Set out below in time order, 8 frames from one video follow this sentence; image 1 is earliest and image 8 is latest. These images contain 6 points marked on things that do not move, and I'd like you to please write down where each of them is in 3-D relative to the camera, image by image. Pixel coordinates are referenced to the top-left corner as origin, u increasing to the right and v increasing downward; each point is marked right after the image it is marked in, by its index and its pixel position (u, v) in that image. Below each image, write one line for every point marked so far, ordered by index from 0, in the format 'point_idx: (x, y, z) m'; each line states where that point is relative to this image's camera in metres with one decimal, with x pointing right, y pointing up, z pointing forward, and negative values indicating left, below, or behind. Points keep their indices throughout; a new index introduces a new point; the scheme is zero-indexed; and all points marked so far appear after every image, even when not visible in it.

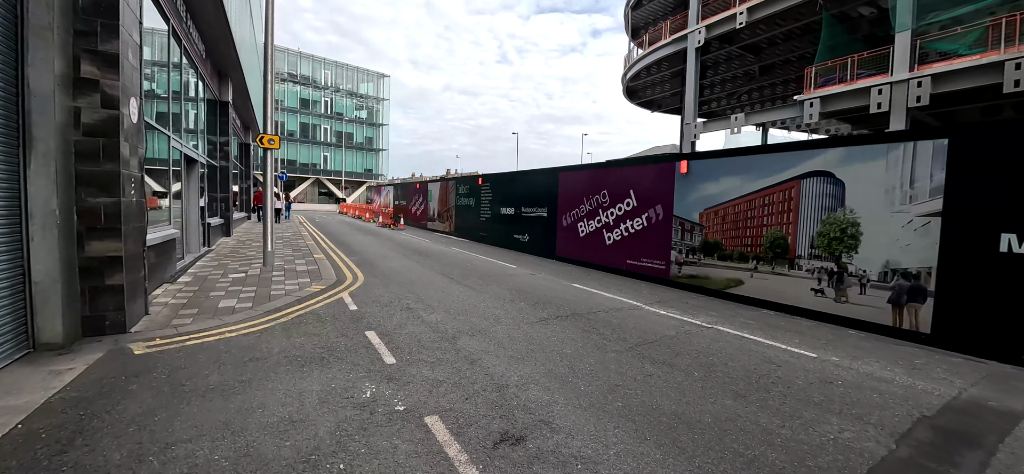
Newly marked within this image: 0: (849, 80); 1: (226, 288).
0: (+14.0, +6.5, +16.0) m
1: (-5.4, -1.0, +7.2) m
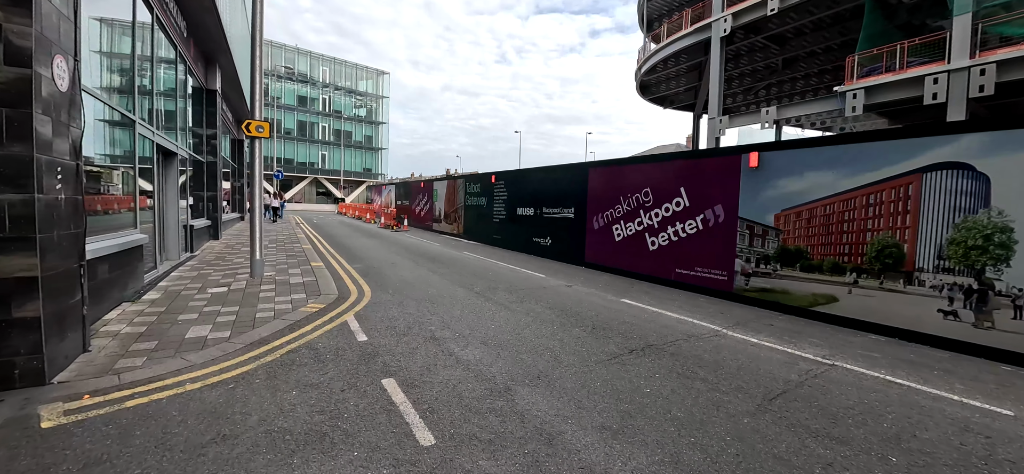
0: (+14.7, +6.4, +14.6) m
1: (-4.7, -1.1, +5.7) m
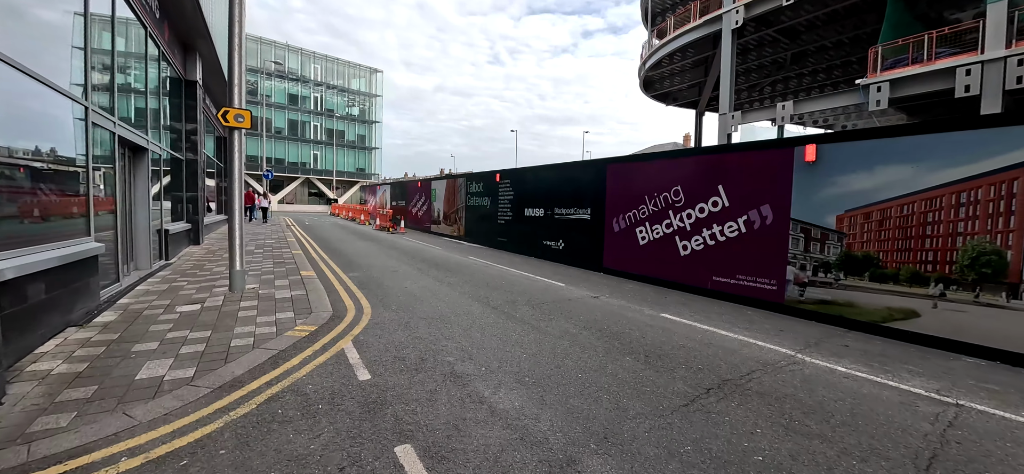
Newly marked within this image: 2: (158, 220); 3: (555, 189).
0: (+14.9, +6.4, +13.9) m
1: (-4.3, -1.2, +4.7) m
2: (-8.6, +0.4, +9.3) m
3: (+1.3, +1.4, +11.6) m
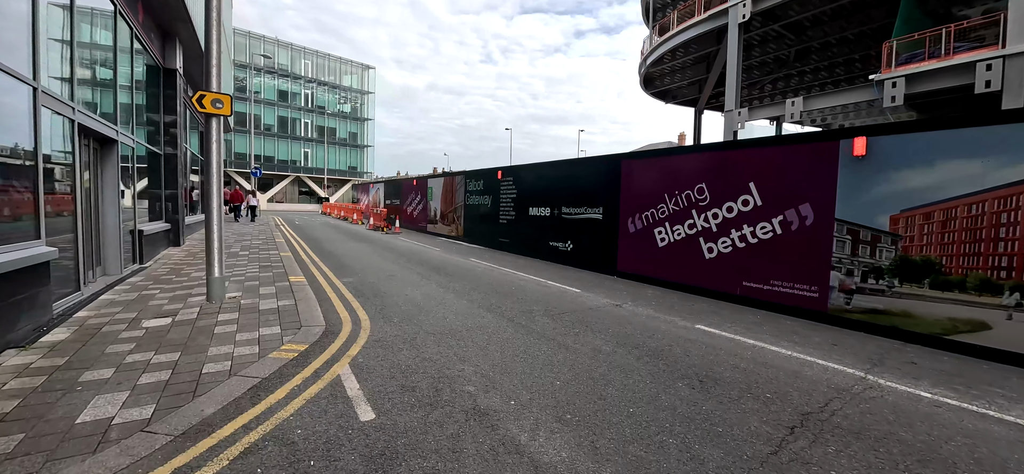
0: (+15.0, +6.4, +13.4) m
1: (-4.0, -1.2, +3.9) m
2: (-8.4, +0.4, +8.4) m
3: (+1.4, +1.4, +11.0) m
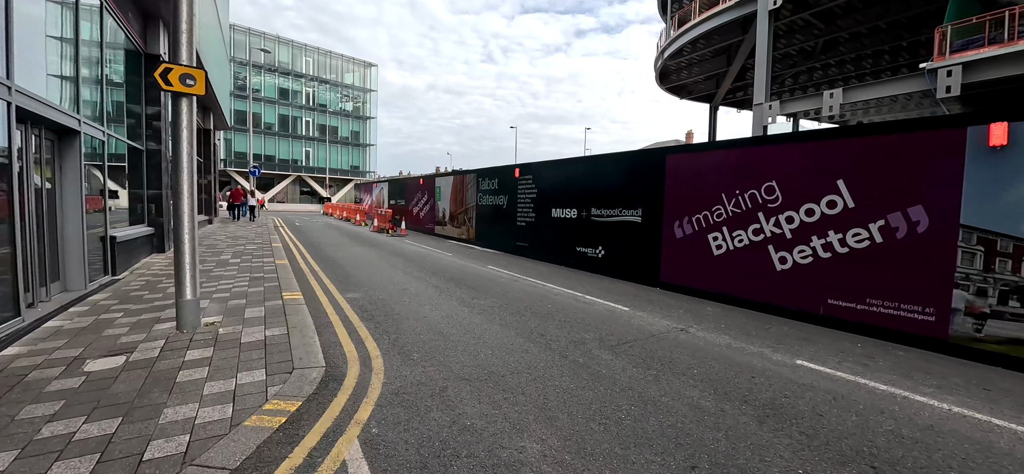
0: (+15.6, +6.3, +12.2) m
1: (-3.4, -1.4, +2.7) m
2: (-7.8, +0.3, +7.3) m
3: (+2.0, +1.3, +9.8) m
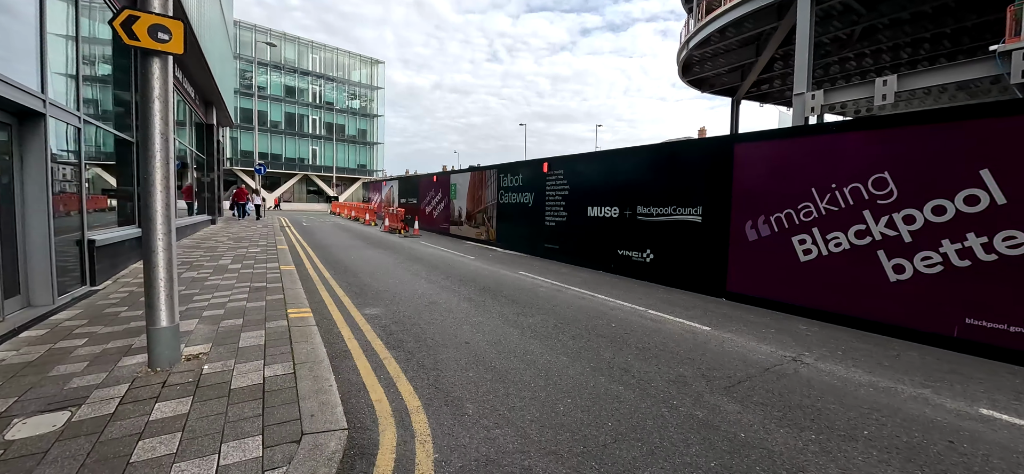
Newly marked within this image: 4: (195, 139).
0: (+16.4, +6.3, +10.8) m
1: (-2.7, -1.4, +1.6) m
2: (-7.0, +0.2, +6.2) m
3: (+2.8, +1.2, +8.6) m
4: (-14.9, +4.6, +18.0) m
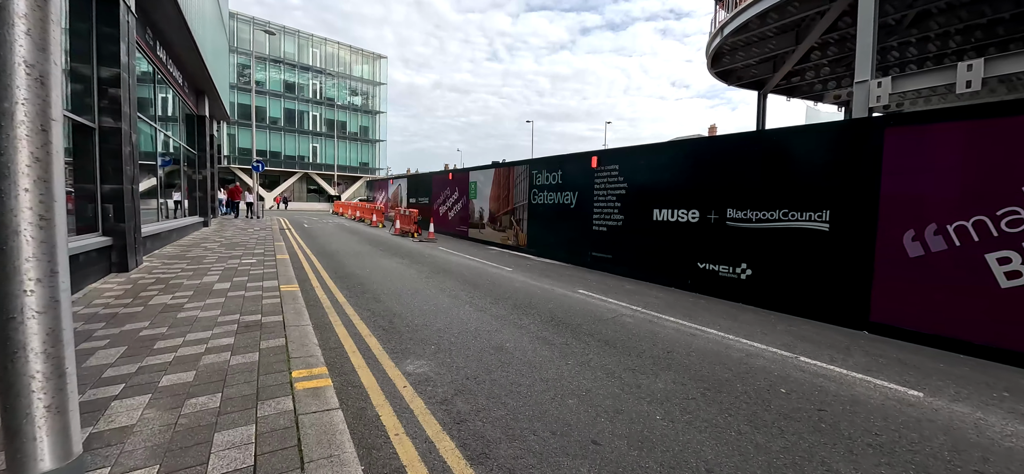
0: (+17.5, +6.1, +9.2) m
1: (-1.7, -1.6, 0.0) m
2: (-6.0, 0.0, +4.5) m
3: (+3.8, +1.1, +6.9) m
4: (-13.9, +4.5, +16.2) m
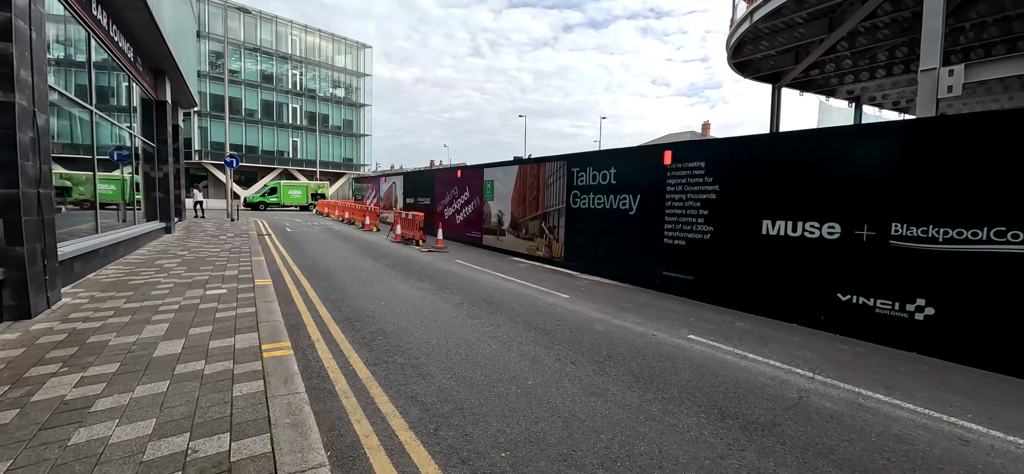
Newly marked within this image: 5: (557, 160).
0: (+18.4, +5.8, +7.9) m
1: (-0.3, -2.0, -2.1) m
2: (-4.8, -0.4, +2.3) m
3: (+4.9, +0.8, +5.1) m
4: (-13.2, +4.1, +13.6) m
5: (+1.1, +2.0, +10.2) m
